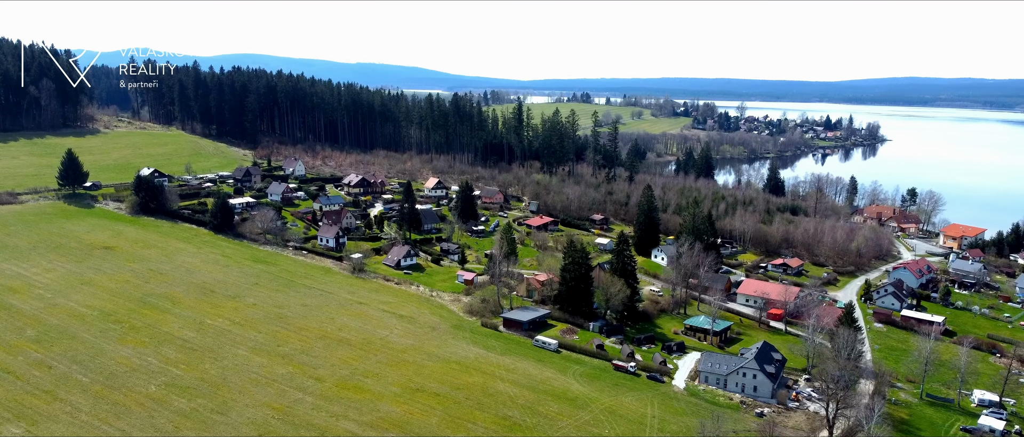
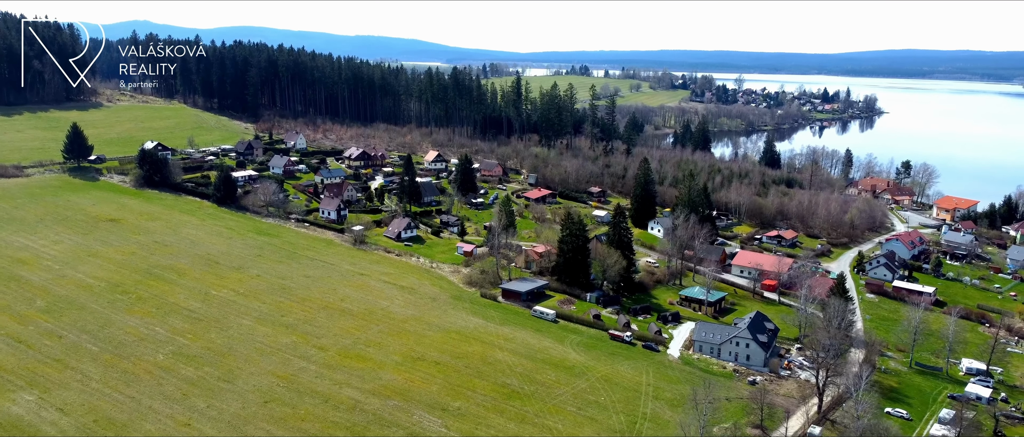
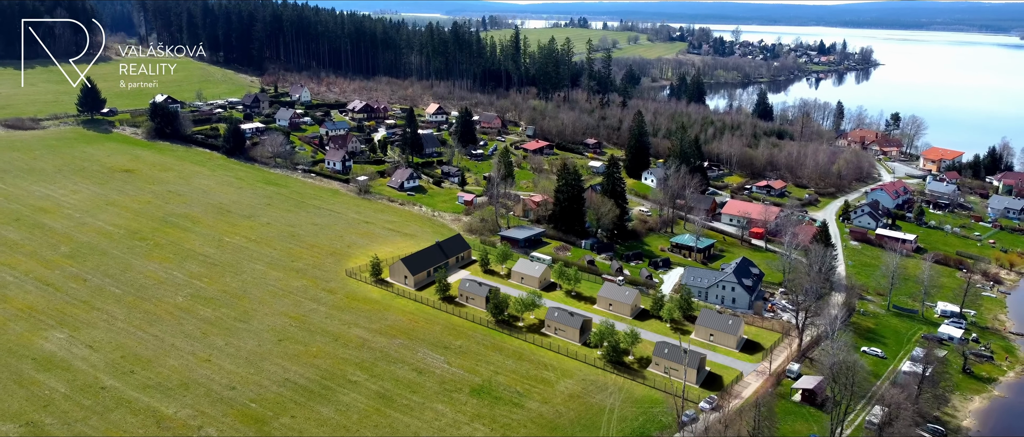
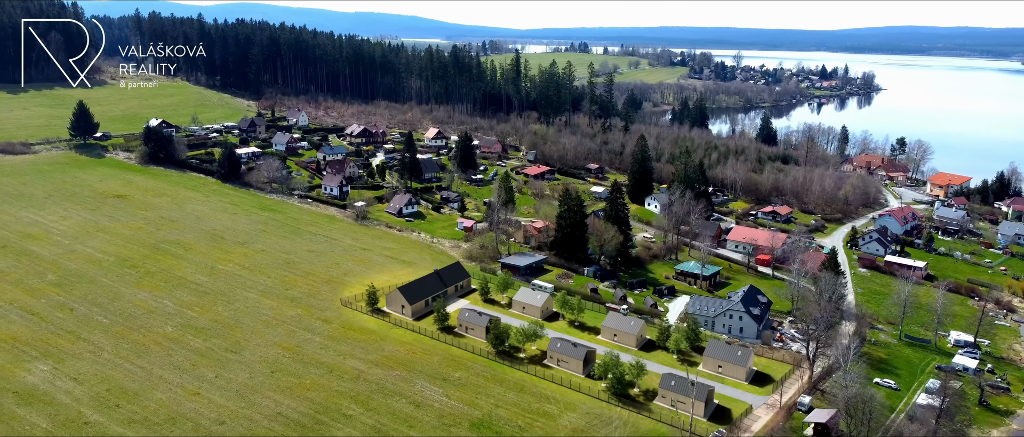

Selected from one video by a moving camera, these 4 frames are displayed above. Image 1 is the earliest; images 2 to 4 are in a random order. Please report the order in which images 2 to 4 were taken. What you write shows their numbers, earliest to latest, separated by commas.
2, 4, 3
